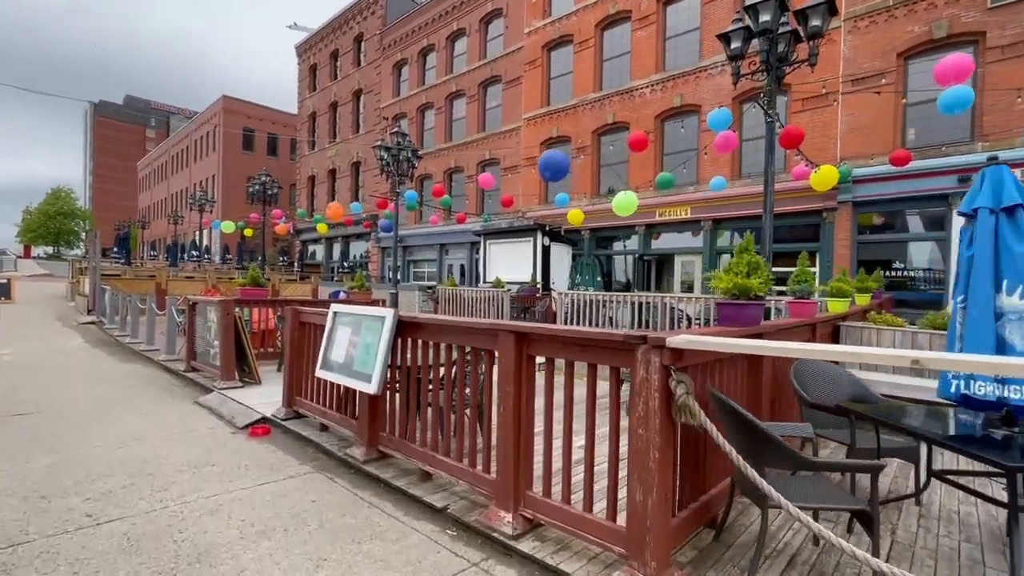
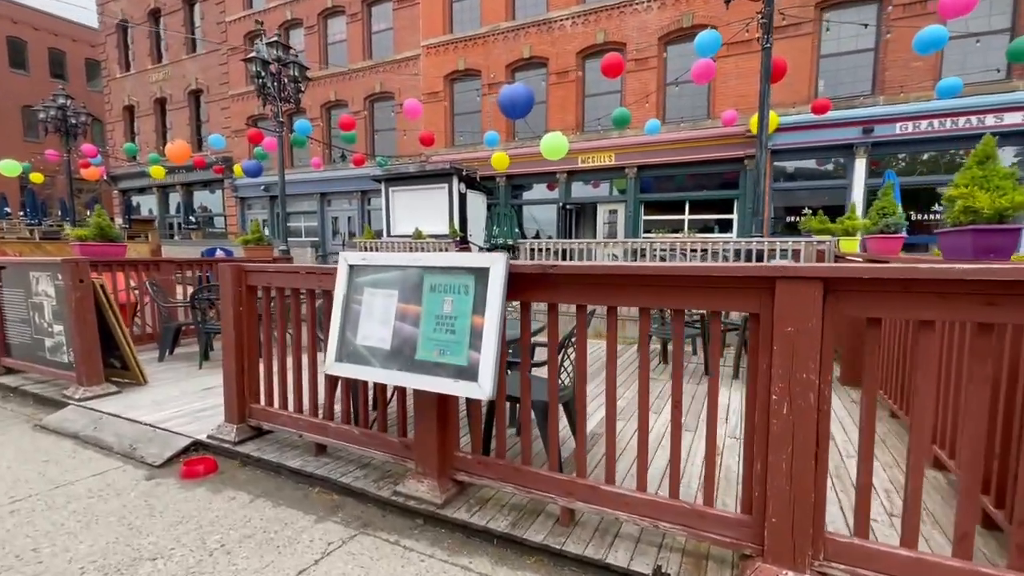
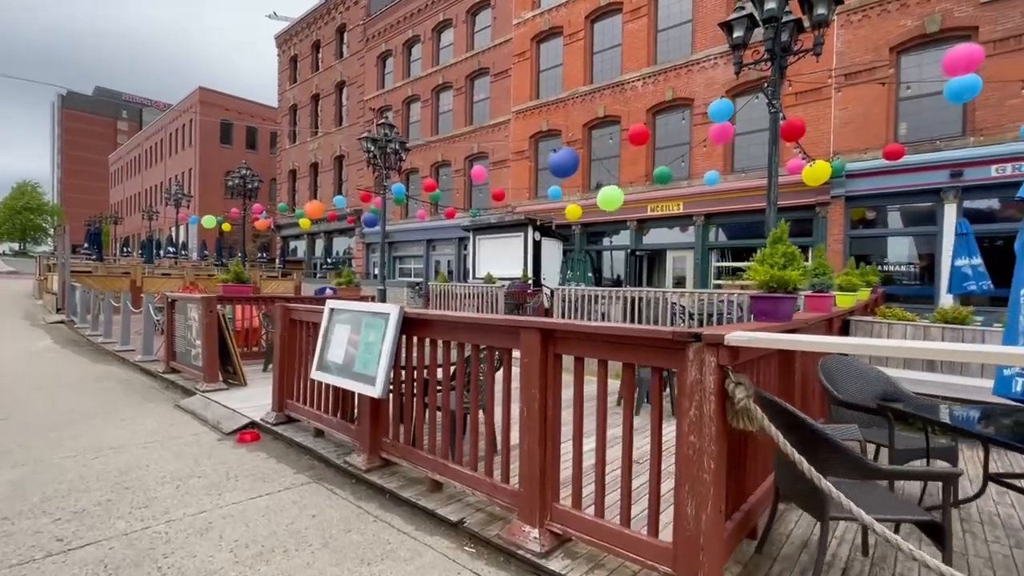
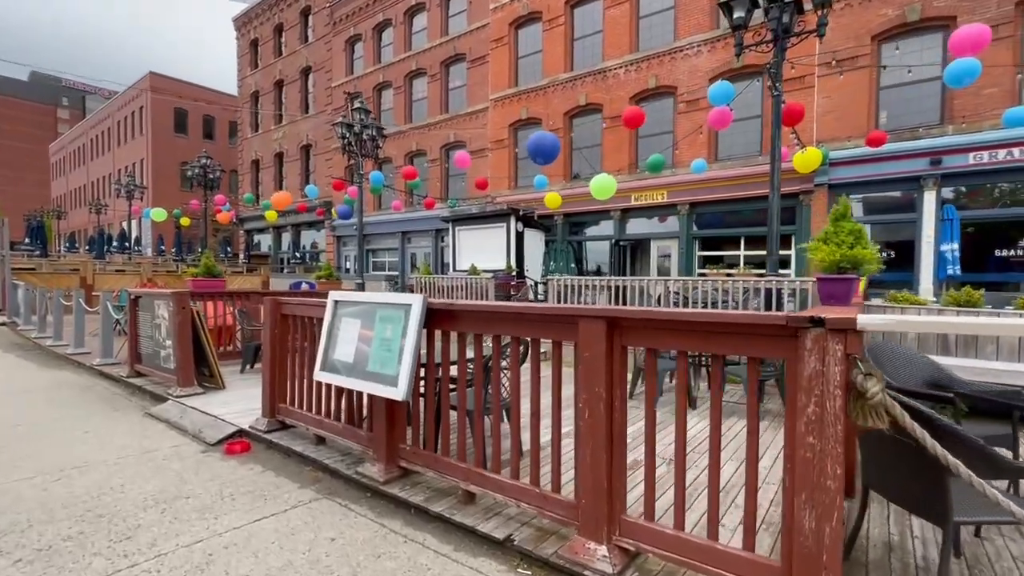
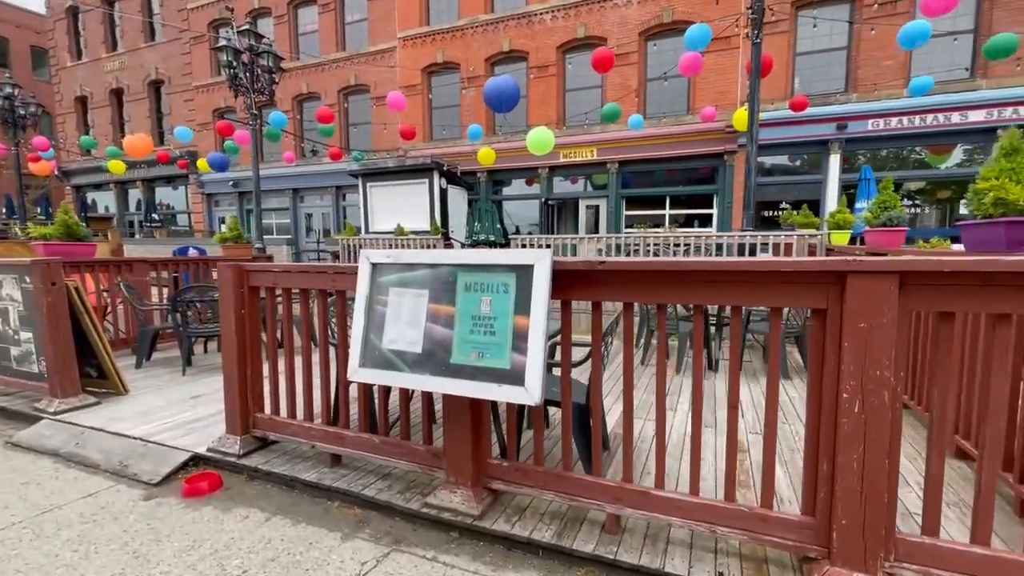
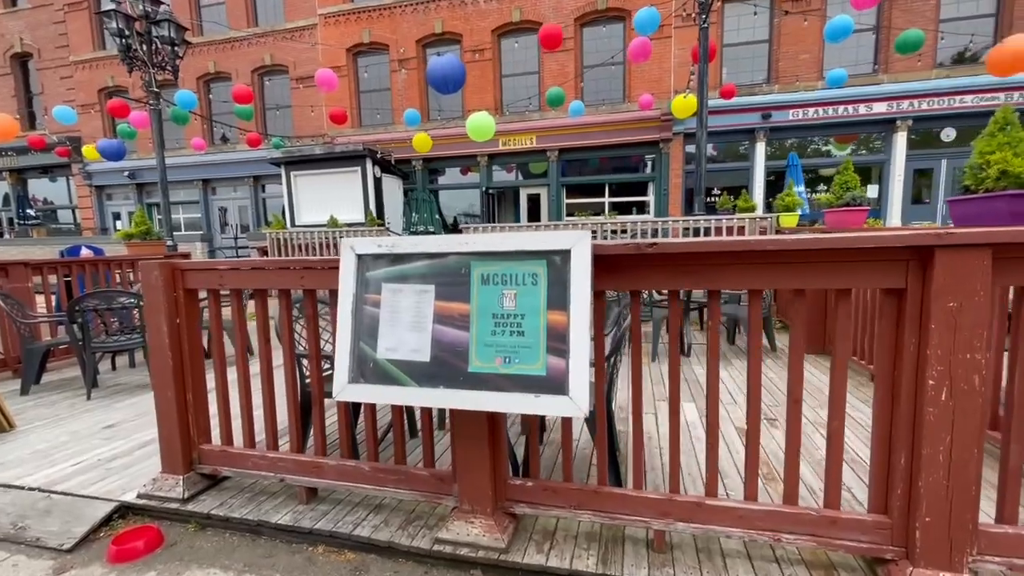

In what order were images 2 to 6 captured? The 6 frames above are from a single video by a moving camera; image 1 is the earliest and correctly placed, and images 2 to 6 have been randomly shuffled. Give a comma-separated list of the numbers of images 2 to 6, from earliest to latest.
3, 4, 2, 5, 6
